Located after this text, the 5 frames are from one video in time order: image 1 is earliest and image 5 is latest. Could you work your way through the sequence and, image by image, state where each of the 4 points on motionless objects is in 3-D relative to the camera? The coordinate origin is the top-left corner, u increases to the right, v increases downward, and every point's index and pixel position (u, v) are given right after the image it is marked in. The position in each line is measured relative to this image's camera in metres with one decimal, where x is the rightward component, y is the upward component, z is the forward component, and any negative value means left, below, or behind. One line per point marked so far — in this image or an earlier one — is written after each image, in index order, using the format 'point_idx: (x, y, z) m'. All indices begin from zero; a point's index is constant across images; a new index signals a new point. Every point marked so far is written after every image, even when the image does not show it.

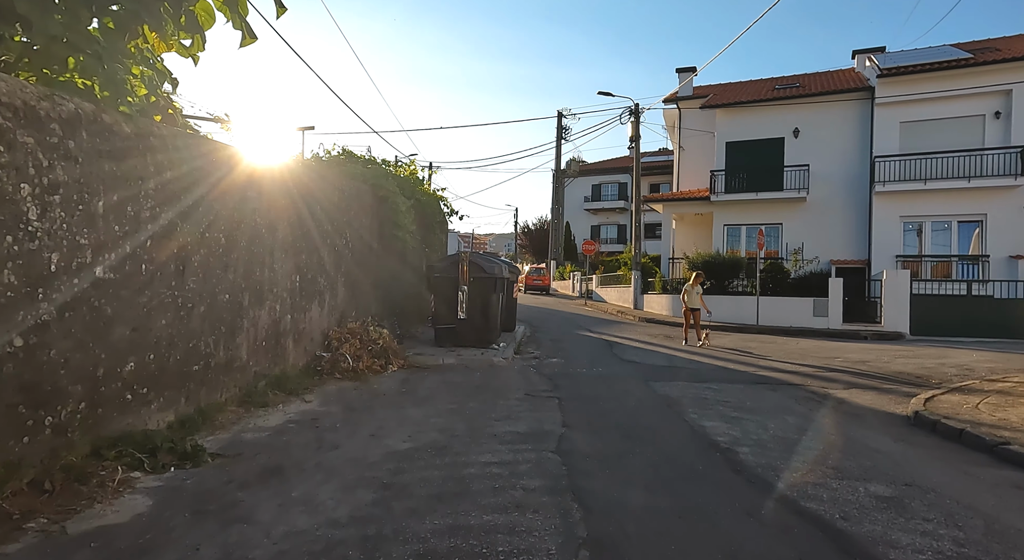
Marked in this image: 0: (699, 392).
0: (+2.6, -1.5, +7.5) m
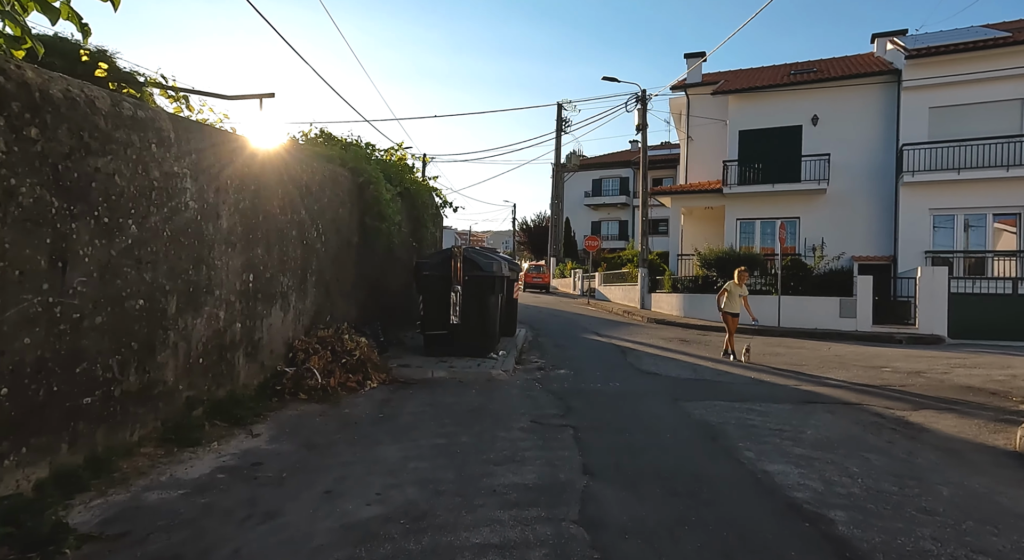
0: (+2.6, -1.5, +6.1) m
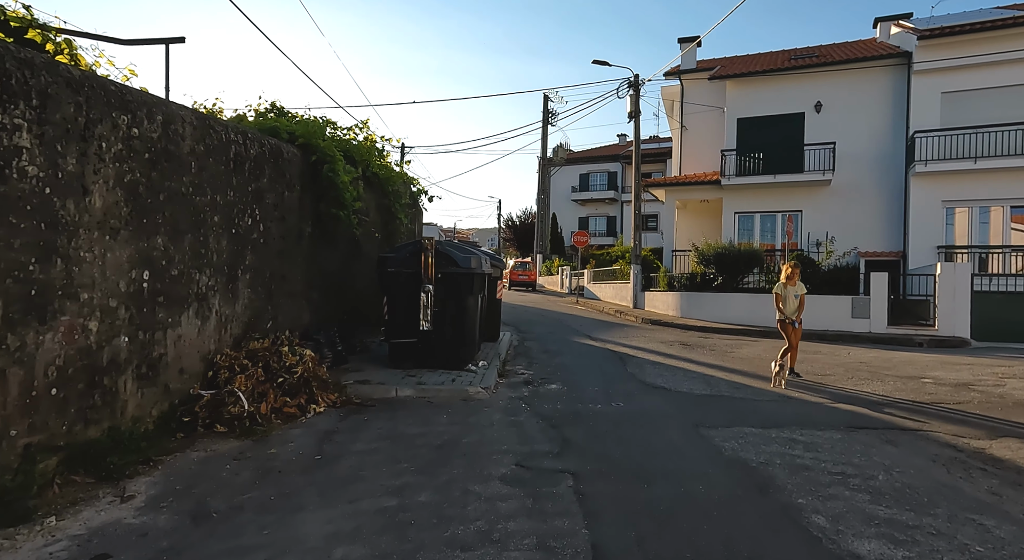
0: (+2.4, -1.5, +4.8) m
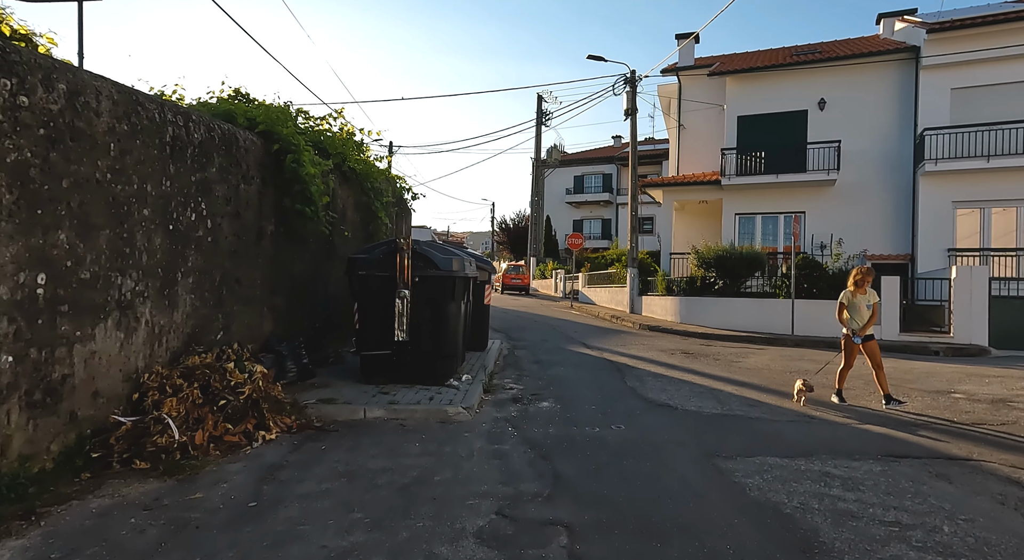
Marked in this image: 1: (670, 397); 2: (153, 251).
0: (+2.3, -1.5, +4.0) m
1: (+2.0, -1.5, +7.0) m
2: (-3.2, +0.3, +4.8) m
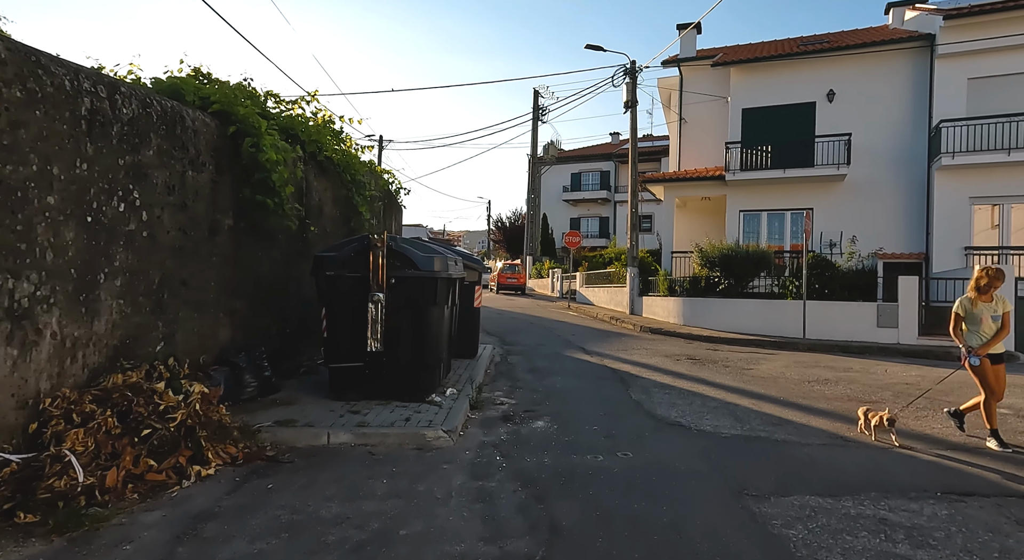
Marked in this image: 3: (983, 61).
0: (+2.2, -1.6, +3.2) m
1: (+1.9, -1.5, +6.2) m
2: (-3.3, +0.2, +4.0) m
3: (+12.5, +5.8, +14.3) m
